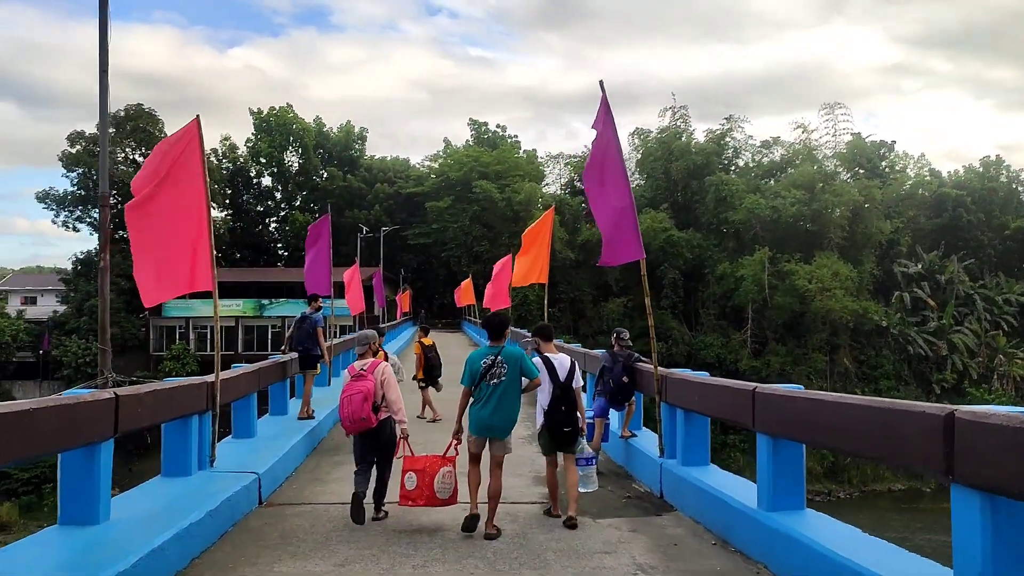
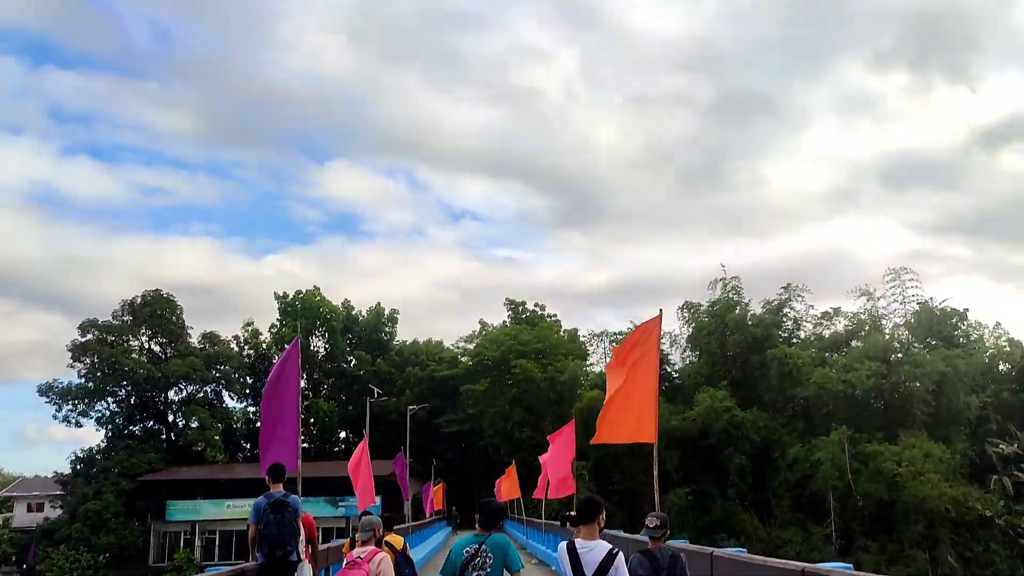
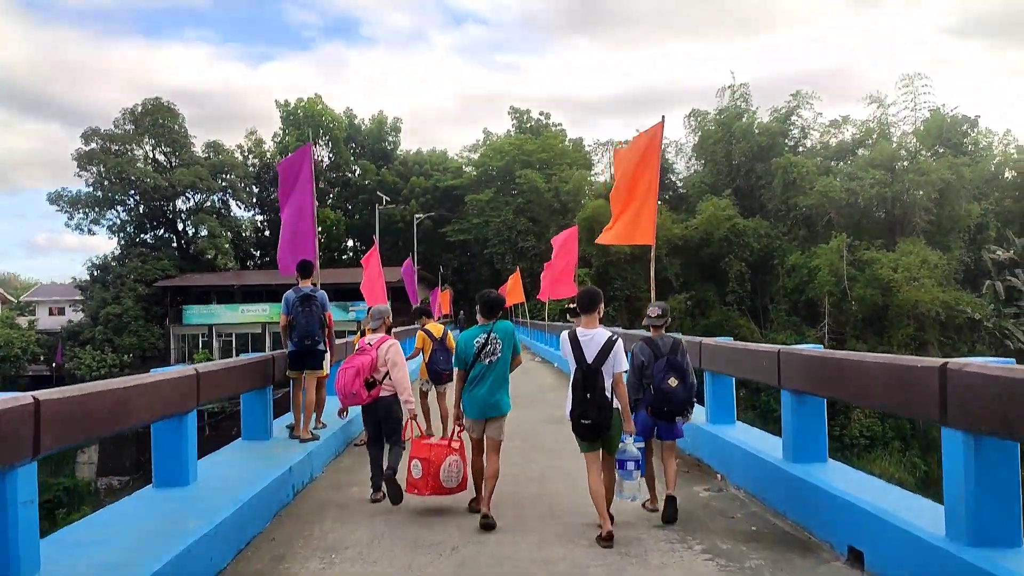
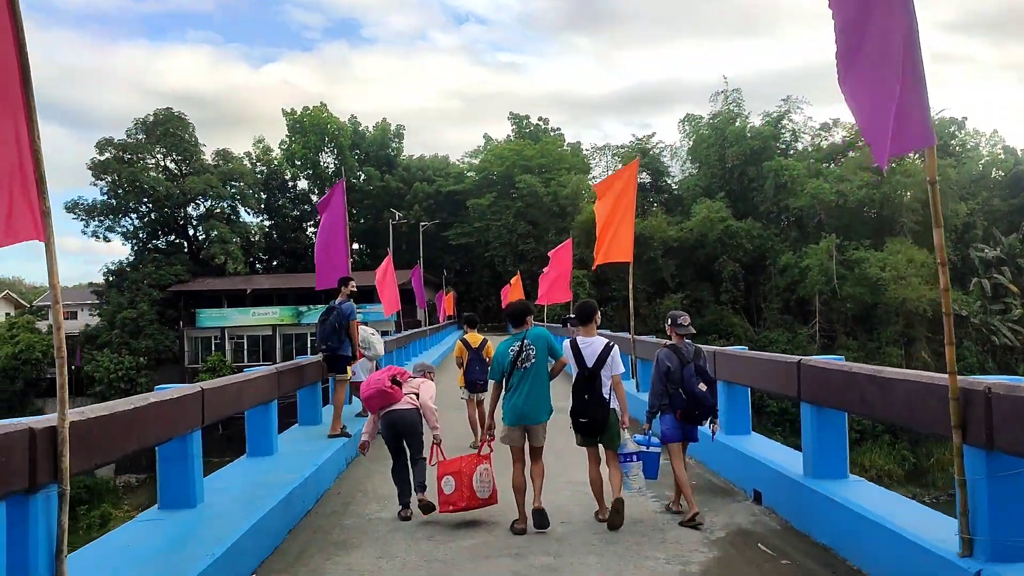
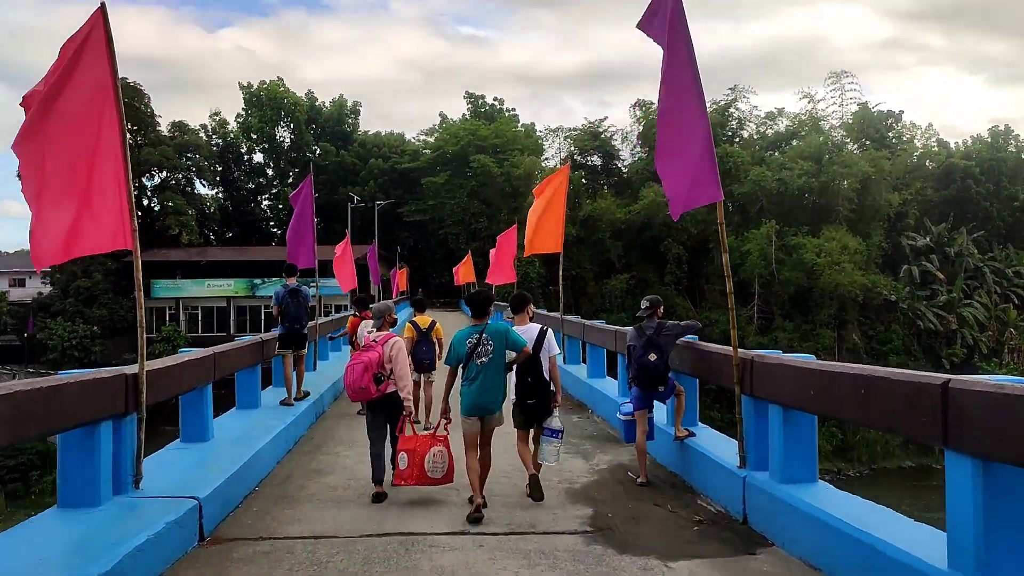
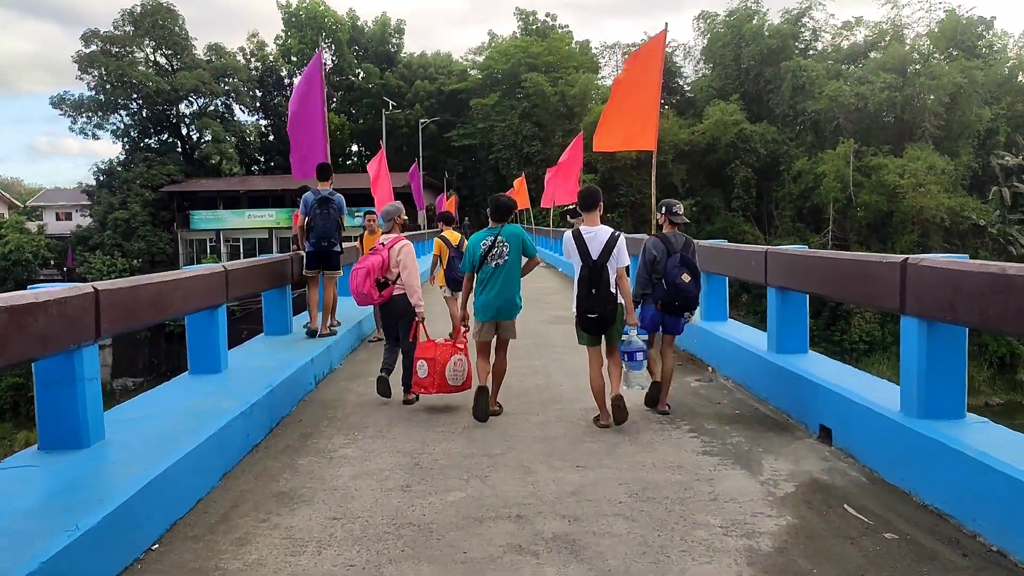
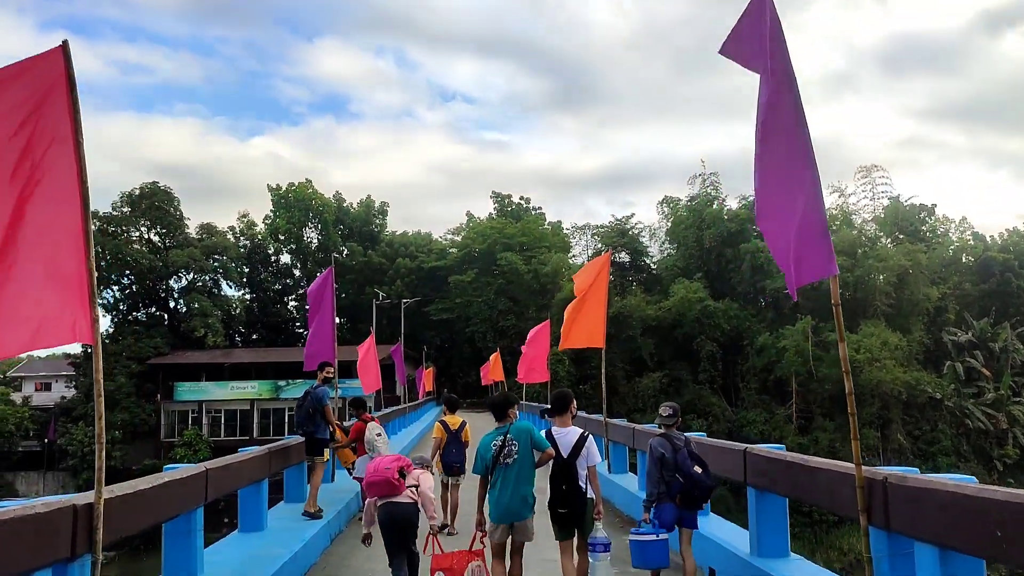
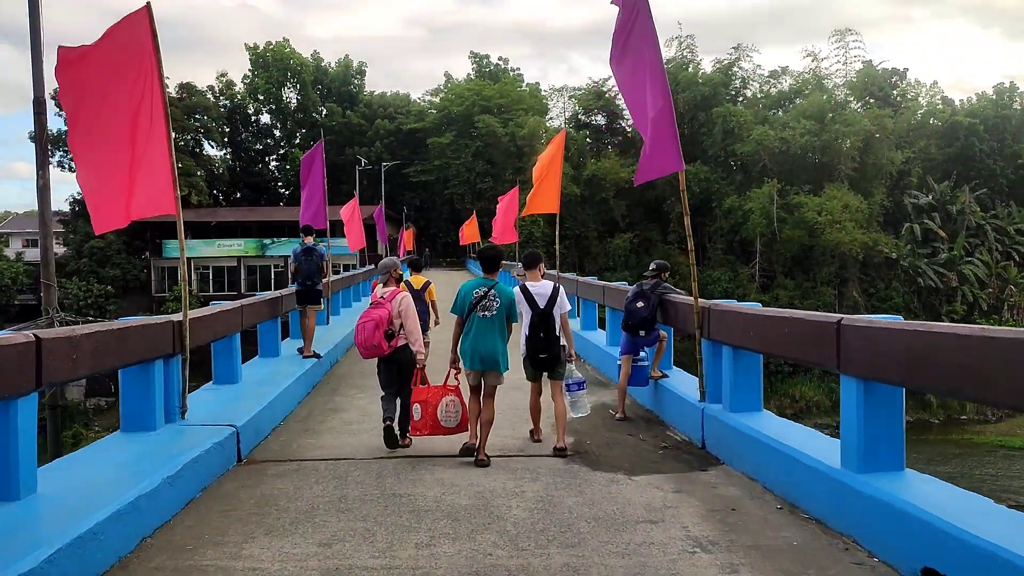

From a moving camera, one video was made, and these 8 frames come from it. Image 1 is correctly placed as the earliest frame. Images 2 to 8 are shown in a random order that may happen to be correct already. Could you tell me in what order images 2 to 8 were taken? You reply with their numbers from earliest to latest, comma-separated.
8, 5, 7, 4, 6, 3, 2
